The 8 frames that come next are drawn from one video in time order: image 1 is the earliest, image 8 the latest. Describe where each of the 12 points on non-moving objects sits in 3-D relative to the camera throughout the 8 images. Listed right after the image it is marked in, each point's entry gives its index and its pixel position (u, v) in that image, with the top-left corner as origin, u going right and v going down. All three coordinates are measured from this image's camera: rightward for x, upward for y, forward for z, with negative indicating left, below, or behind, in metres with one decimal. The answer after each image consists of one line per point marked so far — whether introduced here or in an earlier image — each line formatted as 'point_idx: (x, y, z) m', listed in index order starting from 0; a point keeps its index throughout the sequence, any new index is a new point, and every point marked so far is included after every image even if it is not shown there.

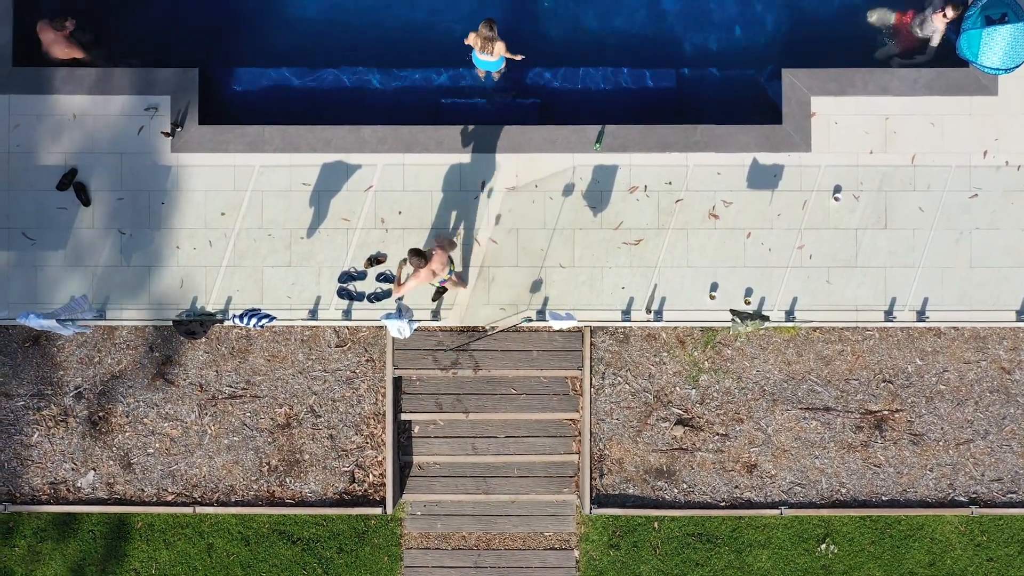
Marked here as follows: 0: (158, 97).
0: (-4.4, +2.4, +6.7) m
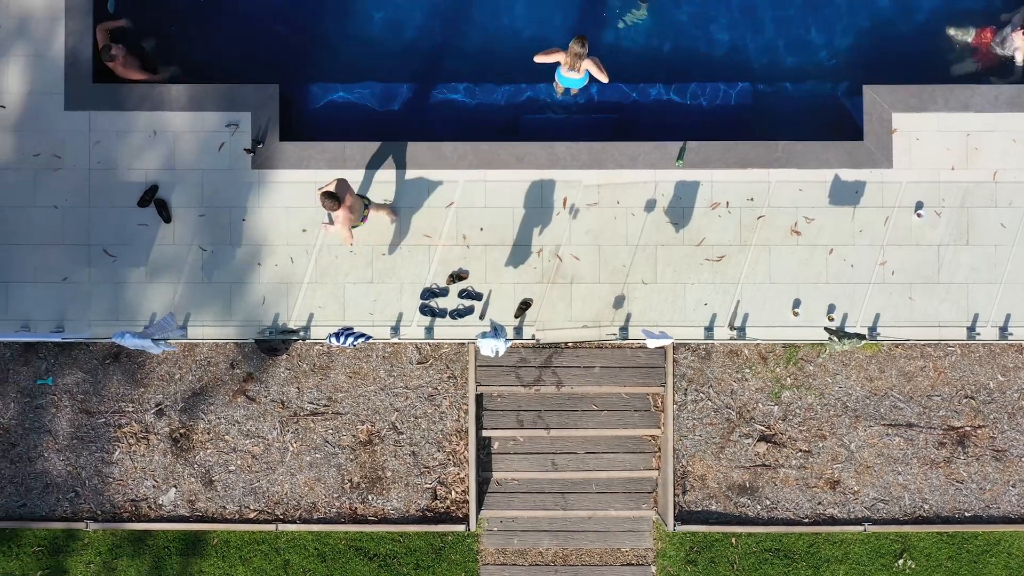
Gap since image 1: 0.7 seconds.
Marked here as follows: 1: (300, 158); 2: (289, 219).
0: (-3.4, +2.1, +6.6) m
1: (-2.6, +1.6, +6.6) m
2: (-2.7, +0.9, +6.7) m
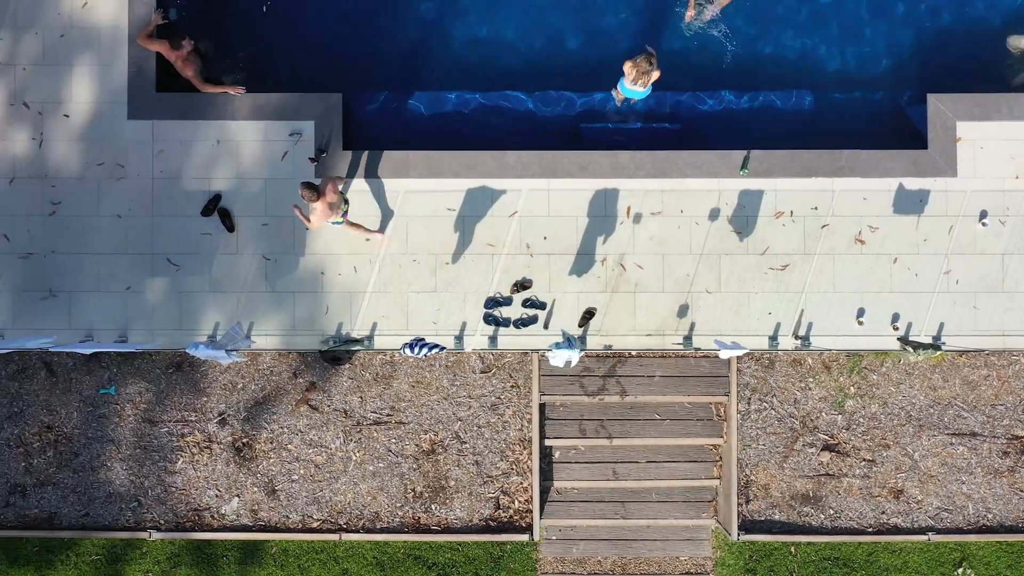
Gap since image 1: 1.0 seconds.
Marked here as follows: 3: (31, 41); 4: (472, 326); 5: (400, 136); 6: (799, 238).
0: (-2.6, +2.0, +6.6) m
1: (-1.8, +1.5, +6.6) m
2: (-1.9, +0.7, +6.6) m
3: (-5.8, +3.0, +6.6) m
4: (-0.5, -0.5, +6.6) m
5: (-1.4, +1.9, +6.9) m
6: (+3.6, +0.6, +6.7) m
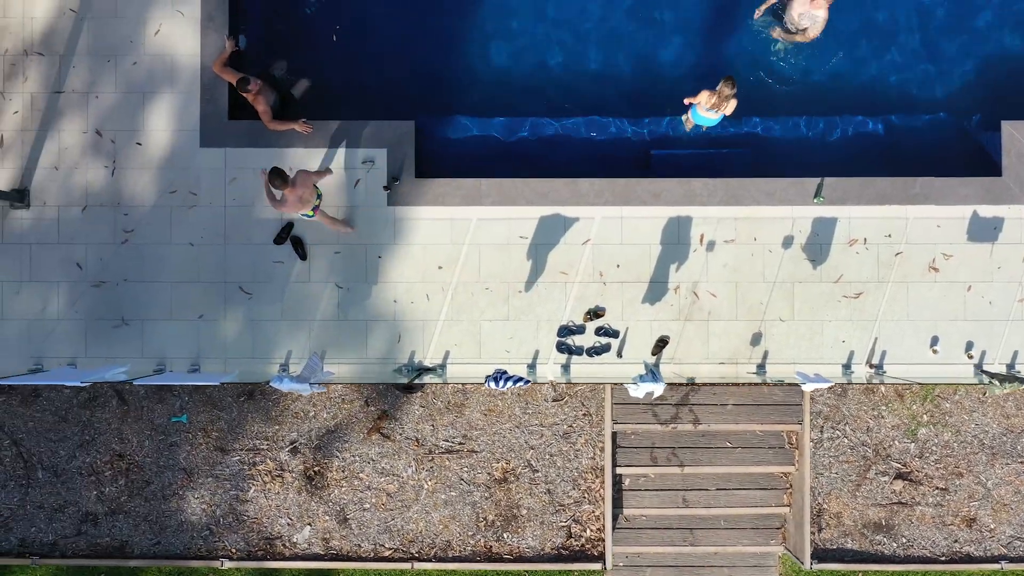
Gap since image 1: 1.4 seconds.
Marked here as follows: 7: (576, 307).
0: (-1.7, +1.7, +6.6) m
1: (-0.9, +1.1, +6.6) m
2: (-1.1, +0.4, +6.6) m
3: (-5.0, +2.7, +6.6) m
4: (+0.4, -0.8, +6.6) m
5: (-0.5, +1.6, +6.8) m
6: (+4.4, +0.3, +6.7) m
7: (+0.8, -0.2, +6.6) m
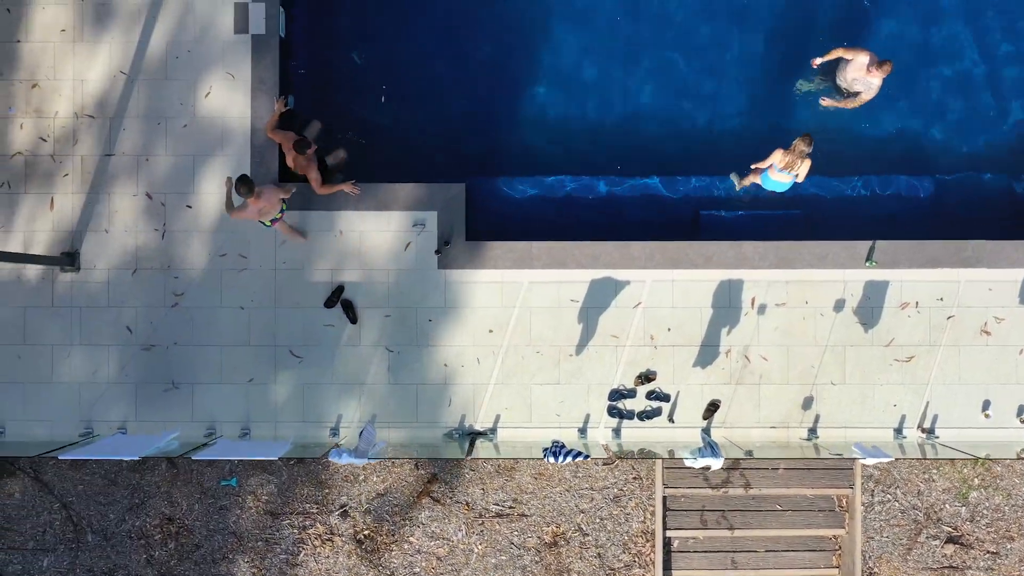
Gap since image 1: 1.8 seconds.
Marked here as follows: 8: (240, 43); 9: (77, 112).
0: (-1.1, +0.9, +6.6) m
1: (-0.3, +0.4, +6.6) m
2: (-0.4, -0.4, +6.6) m
3: (-4.3, +1.9, +6.6) m
4: (+1.0, -1.6, +6.6) m
5: (+0.1, +0.8, +6.8) m
6: (+5.1, -0.5, +6.7) m
7: (+1.4, -1.0, +6.6) m
8: (-3.3, +3.0, +6.6) m
9: (-5.3, +2.1, +6.5) m
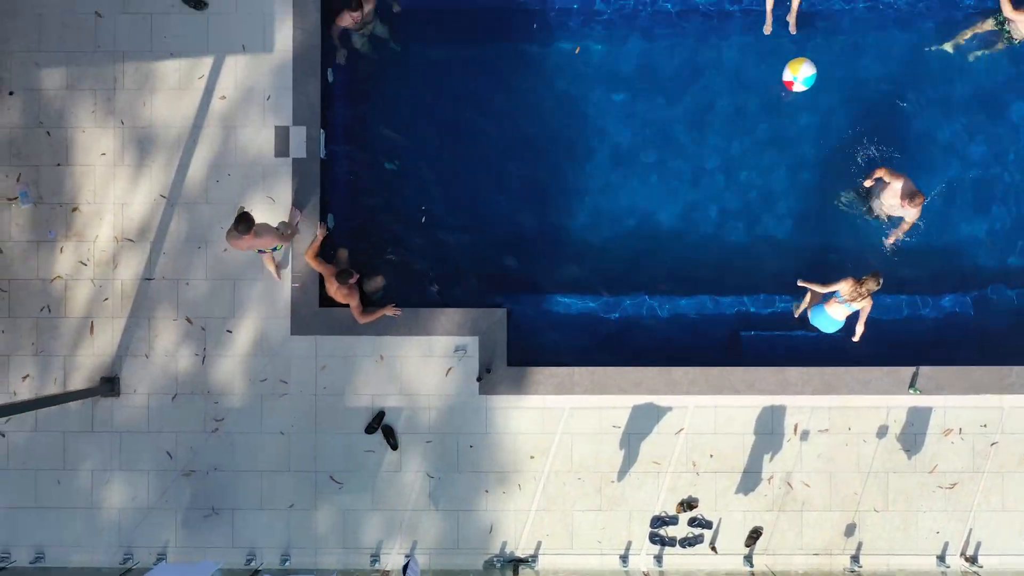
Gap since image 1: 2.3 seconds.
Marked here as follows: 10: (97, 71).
0: (-0.5, -0.6, +6.5) m
1: (+0.2, -1.2, +6.5) m
2: (+0.1, -1.9, +6.6) m
3: (-3.8, +0.4, +6.5) m
4: (+1.5, -3.1, +6.6) m
5: (+0.6, -0.7, +6.8) m
6: (+5.6, -2.1, +6.6) m
7: (+1.9, -2.5, +6.6) m
8: (-2.8, +1.5, +6.5) m
9: (-4.8, +0.6, +6.5) m
10: (-5.0, +2.6, +6.5) m
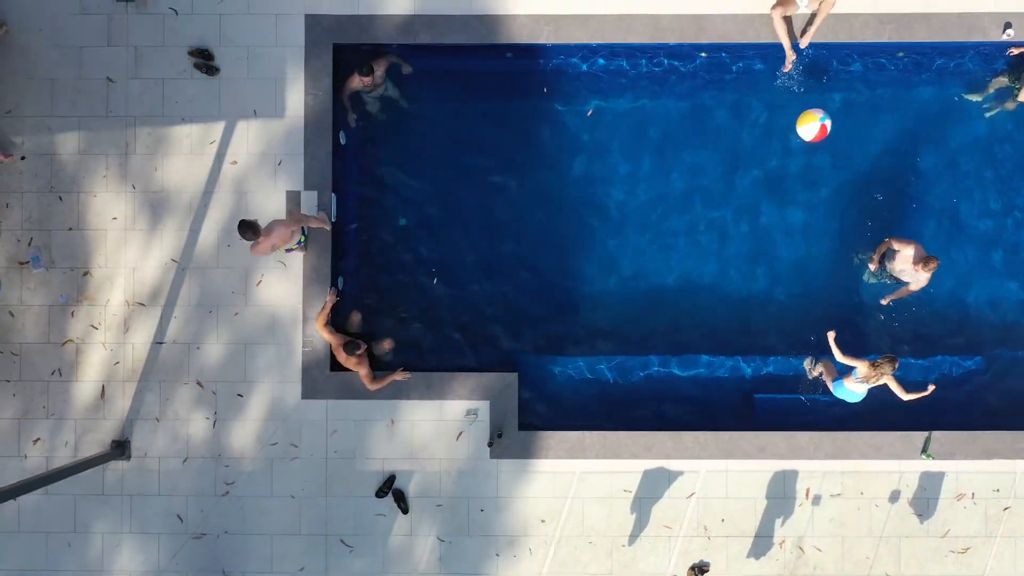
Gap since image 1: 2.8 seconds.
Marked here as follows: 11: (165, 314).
0: (-0.4, -1.4, +6.5) m
1: (+0.3, -1.9, +6.5) m
2: (+0.2, -2.7, +6.6) m
3: (-3.7, -0.4, +6.5) m
4: (+1.7, -3.9, +6.5) m
5: (+0.7, -1.5, +6.8) m
6: (+5.7, -2.8, +6.6) m
7: (+2.0, -3.3, +6.6) m
8: (-2.7, +0.7, +6.5) m
9: (-4.6, -0.2, +6.5) m
10: (-4.9, +1.8, +6.6) m
11: (-4.2, -0.3, +6.5) m
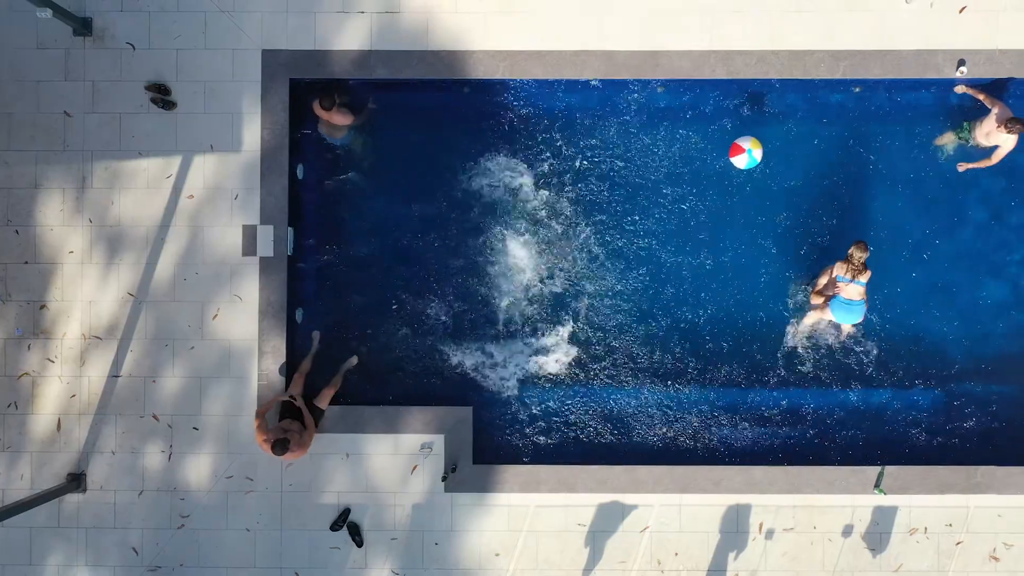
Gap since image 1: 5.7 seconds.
0: (-1.0, -1.8, +6.6) m
1: (-0.2, -2.4, +6.6) m
2: (-0.4, -3.1, +6.6) m
3: (-4.2, -0.8, +6.6) m
4: (+1.1, -4.3, +6.6) m
5: (+0.2, -1.9, +6.8) m
6: (+5.1, -3.3, +6.6) m
7: (+1.5, -3.7, +6.6) m
8: (-3.2, +0.3, +6.5) m
9: (-5.2, -0.6, +6.5) m
10: (-5.4, +1.4, +6.6) m
11: (-4.7, -0.7, +6.5) m
